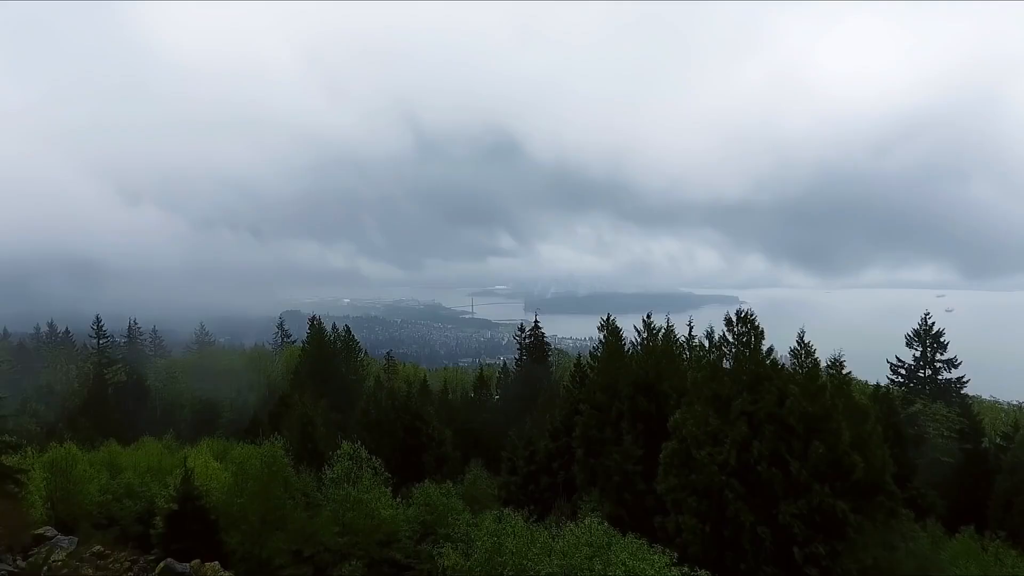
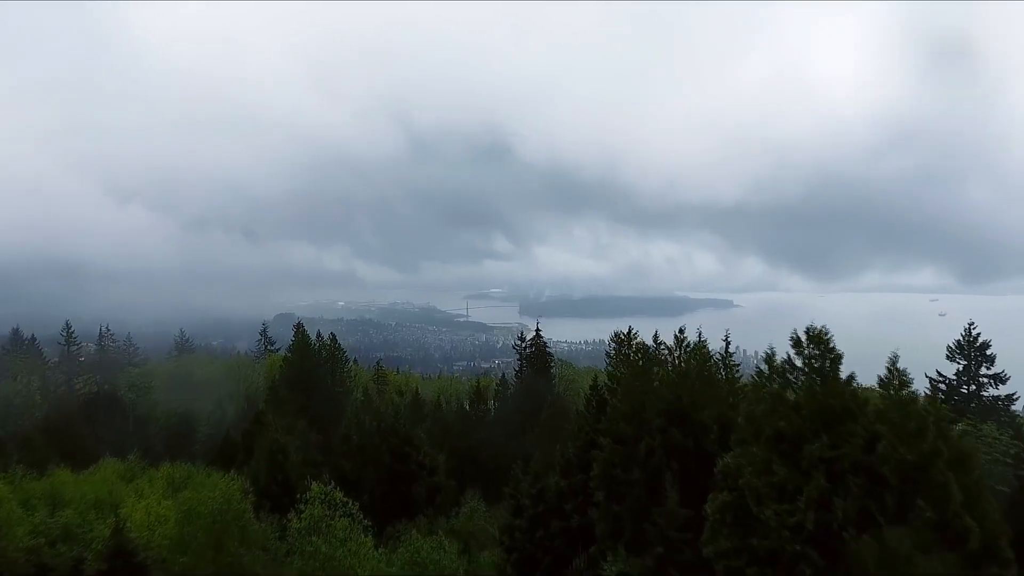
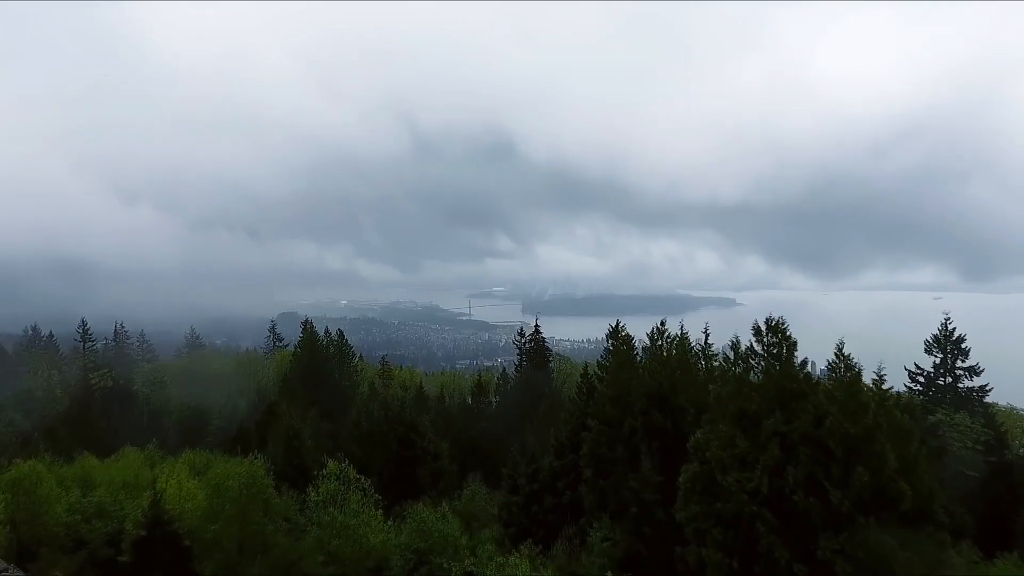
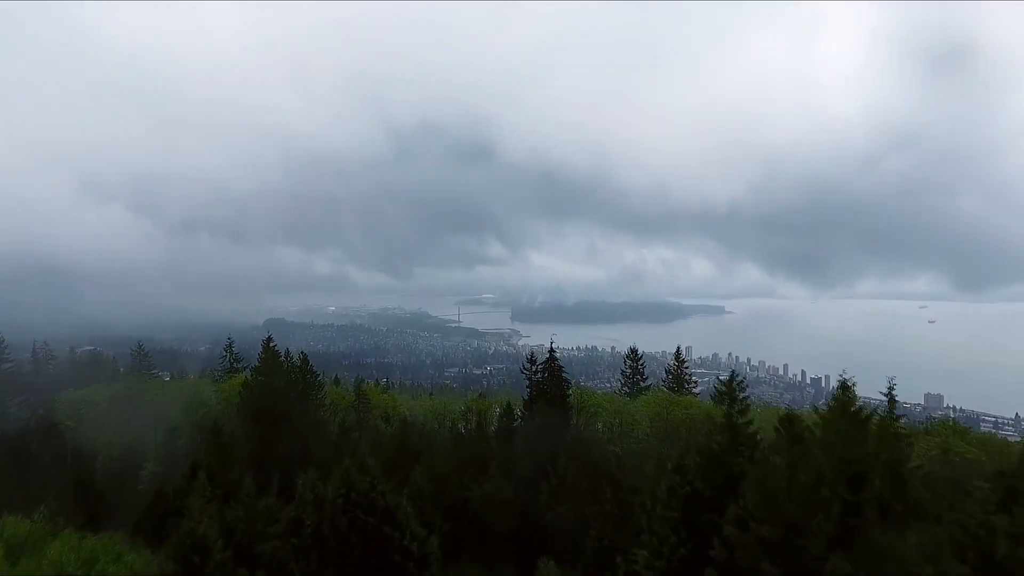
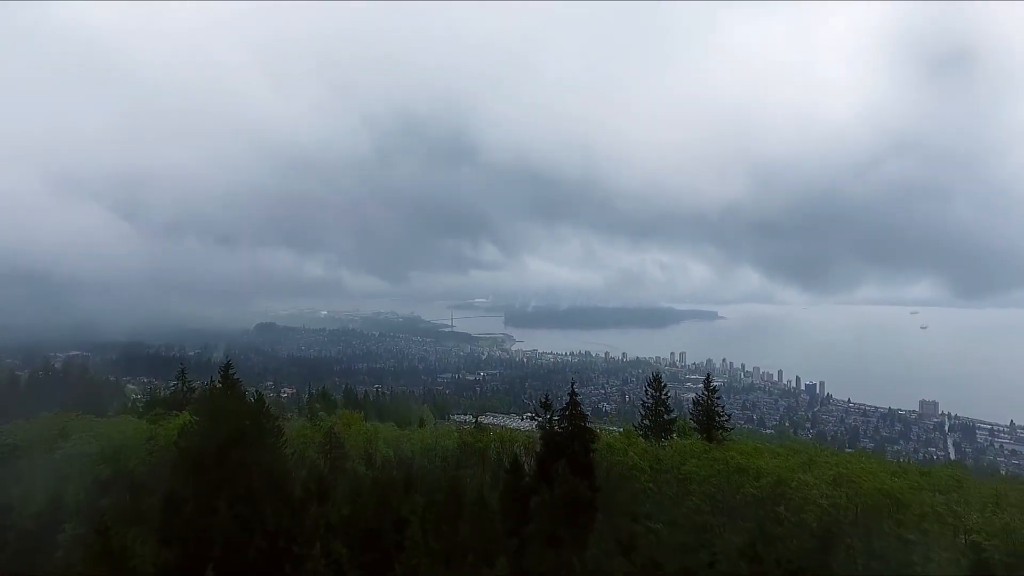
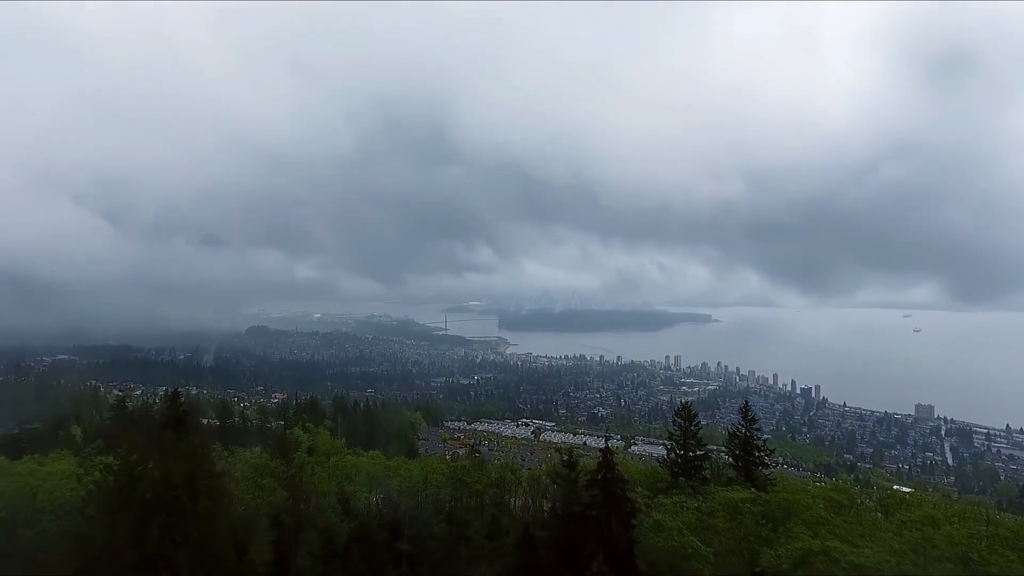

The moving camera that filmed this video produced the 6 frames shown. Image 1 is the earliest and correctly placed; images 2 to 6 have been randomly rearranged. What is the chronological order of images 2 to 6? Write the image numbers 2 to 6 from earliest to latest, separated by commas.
3, 2, 4, 5, 6
